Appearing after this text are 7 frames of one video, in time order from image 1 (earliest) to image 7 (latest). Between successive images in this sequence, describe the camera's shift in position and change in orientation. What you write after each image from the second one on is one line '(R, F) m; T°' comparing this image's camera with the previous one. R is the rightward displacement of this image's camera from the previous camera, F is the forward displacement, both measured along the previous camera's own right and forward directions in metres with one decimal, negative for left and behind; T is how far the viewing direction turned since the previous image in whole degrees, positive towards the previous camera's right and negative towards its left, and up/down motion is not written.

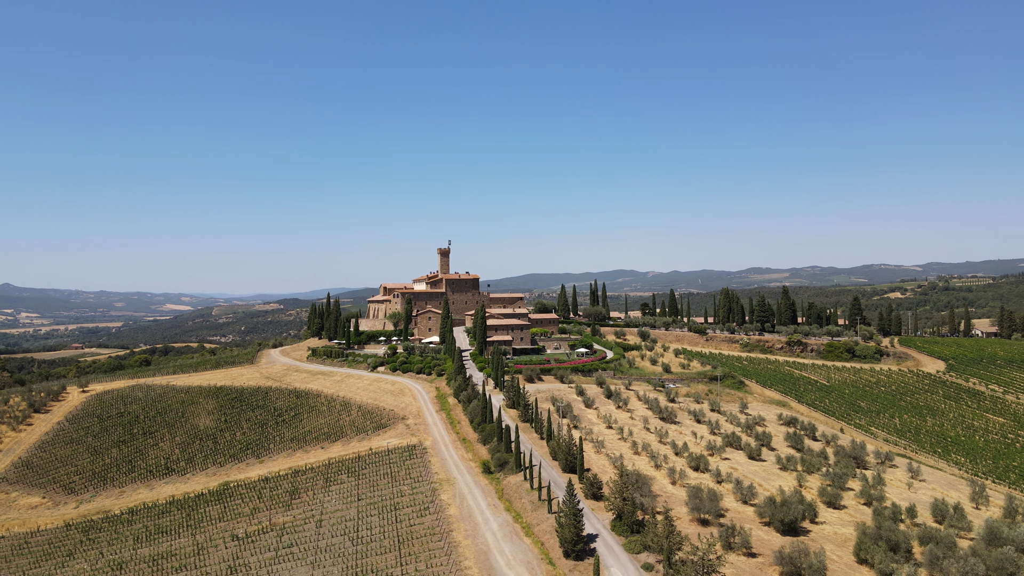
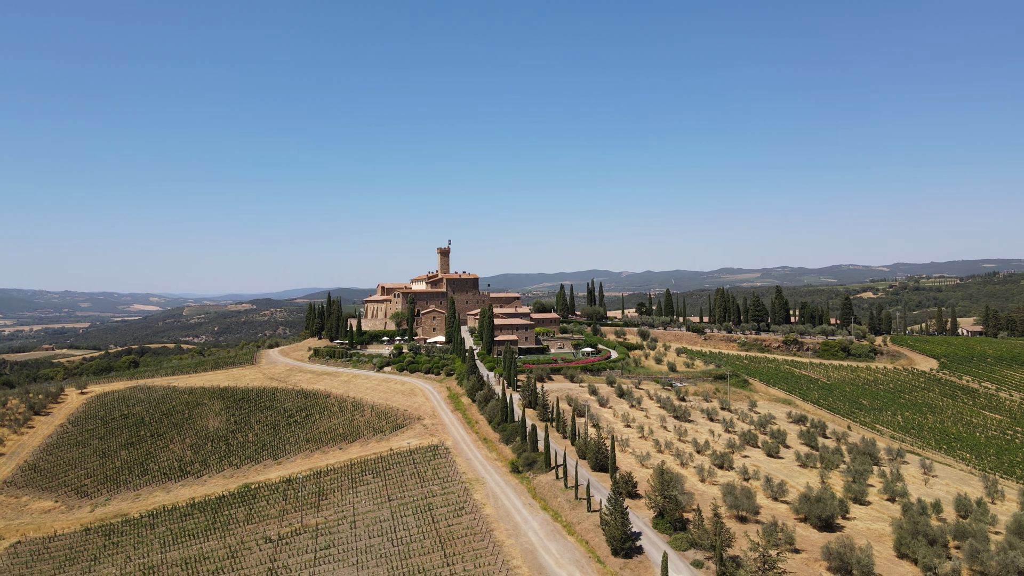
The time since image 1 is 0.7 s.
(-2.6, 0.0) m; +1°
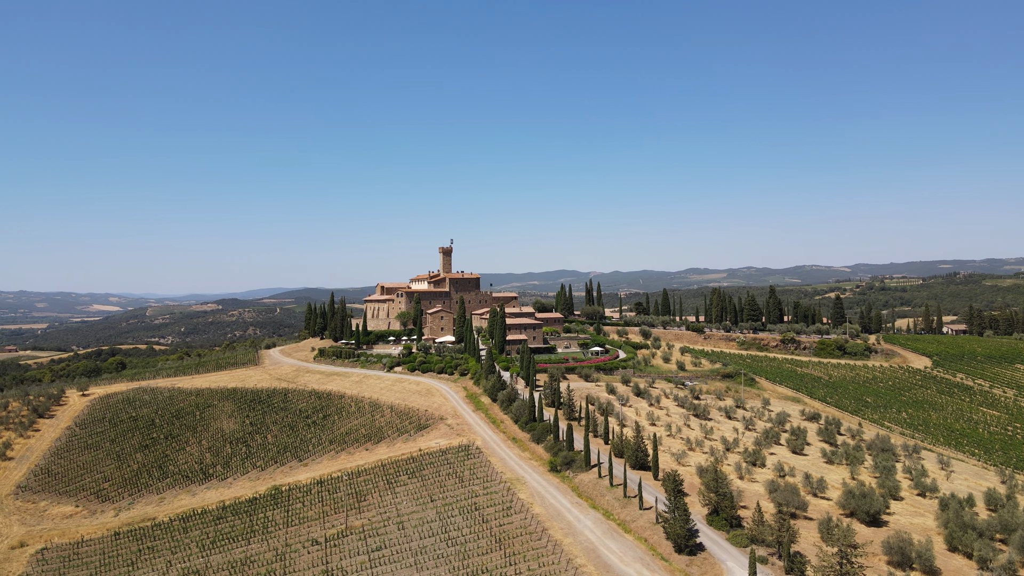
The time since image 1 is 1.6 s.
(-3.4, 0.0) m; +2°
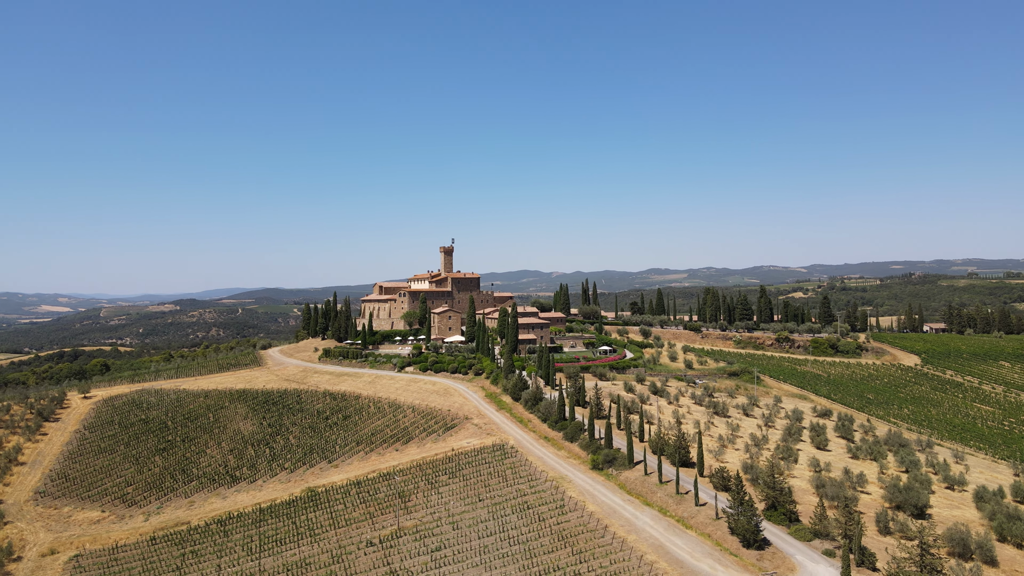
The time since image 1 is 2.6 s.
(-3.9, -0.1) m; +2°
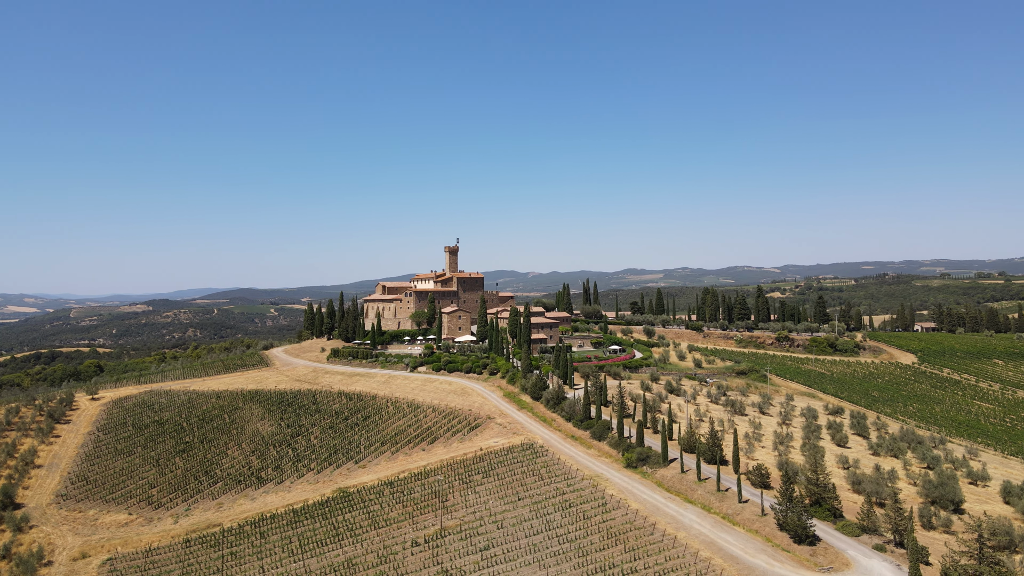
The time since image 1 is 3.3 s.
(-3.0, -0.2) m; +1°
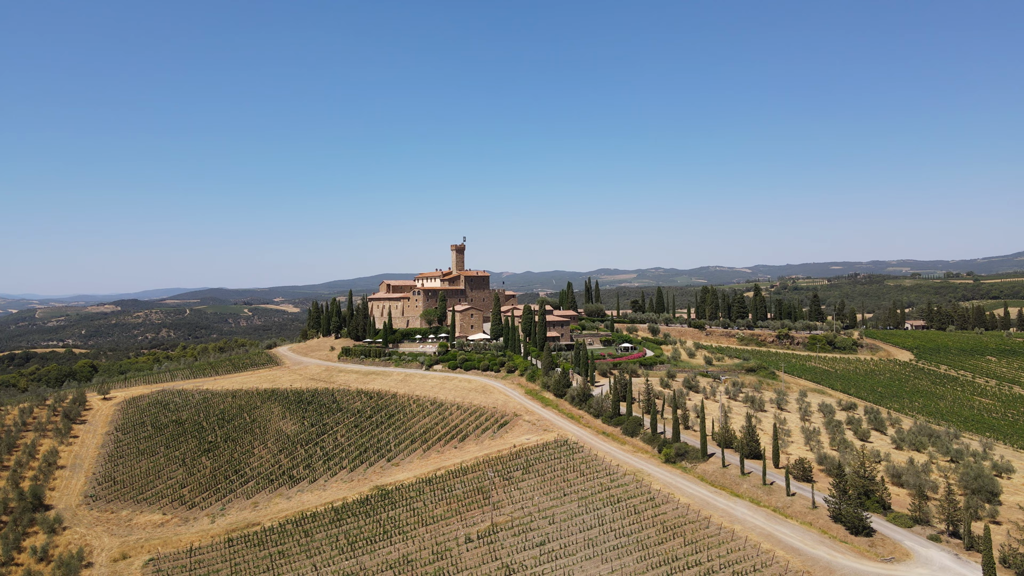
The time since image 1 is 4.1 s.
(-3.4, -0.2) m; +1°
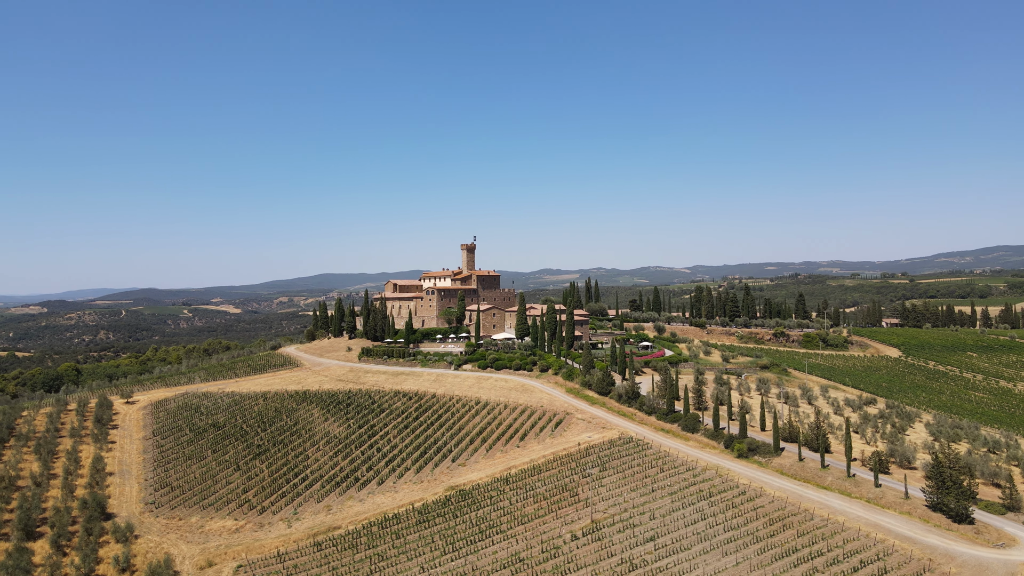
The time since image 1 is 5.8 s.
(-7.3, -0.3) m; +3°
